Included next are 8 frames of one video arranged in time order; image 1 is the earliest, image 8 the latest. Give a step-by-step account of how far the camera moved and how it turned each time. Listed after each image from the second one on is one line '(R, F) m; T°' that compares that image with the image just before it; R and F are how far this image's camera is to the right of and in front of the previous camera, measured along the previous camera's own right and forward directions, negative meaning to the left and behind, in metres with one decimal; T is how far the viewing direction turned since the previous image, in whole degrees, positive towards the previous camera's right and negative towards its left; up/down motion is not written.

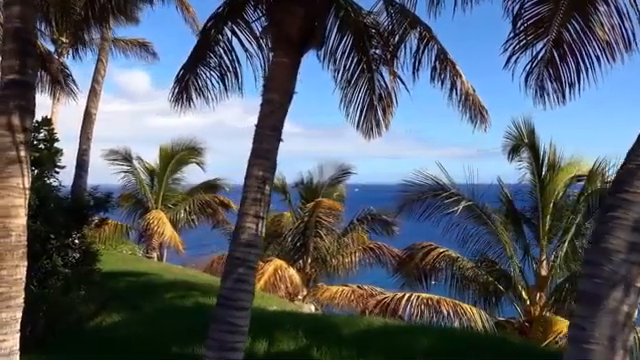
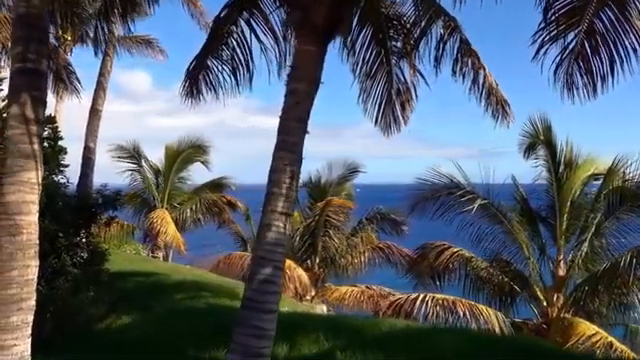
(-0.2, +0.3) m; 0°
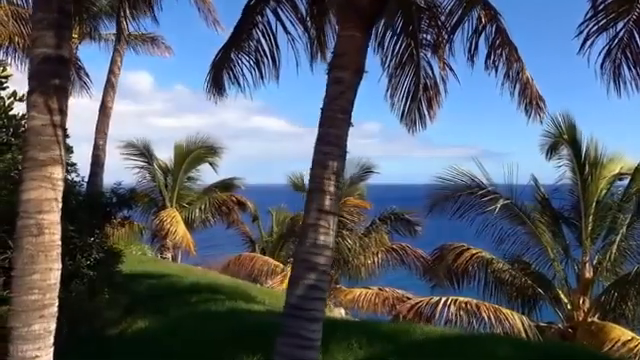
(-0.3, +0.4) m; 0°
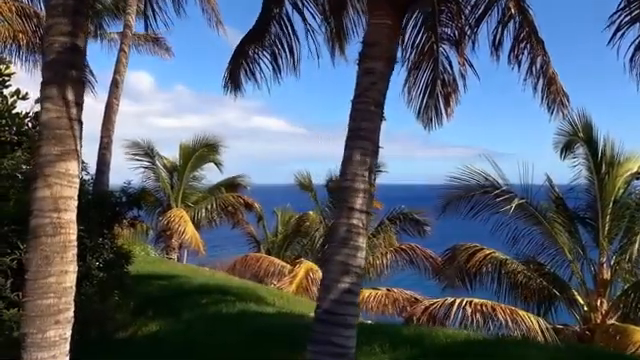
(-0.2, +0.3) m; 0°
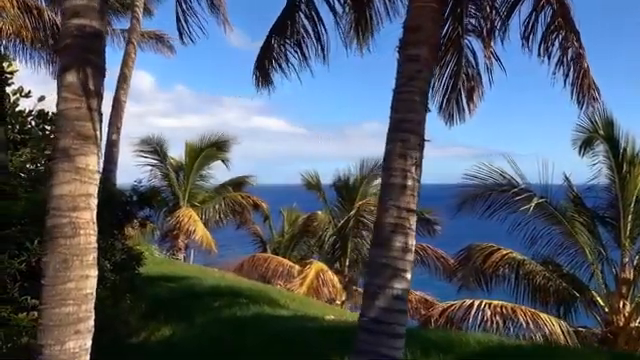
(-0.2, +0.3) m; 0°
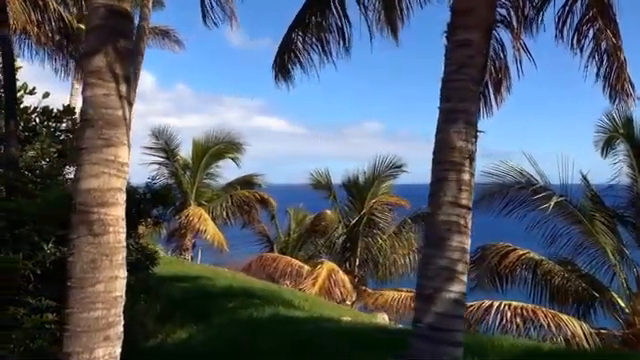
(-0.2, +0.3) m; 0°
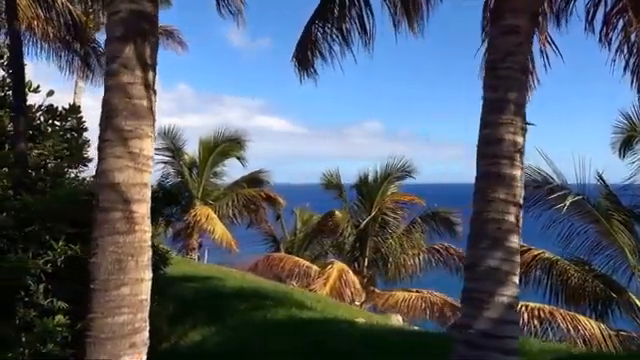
(-0.2, +0.2) m; 0°
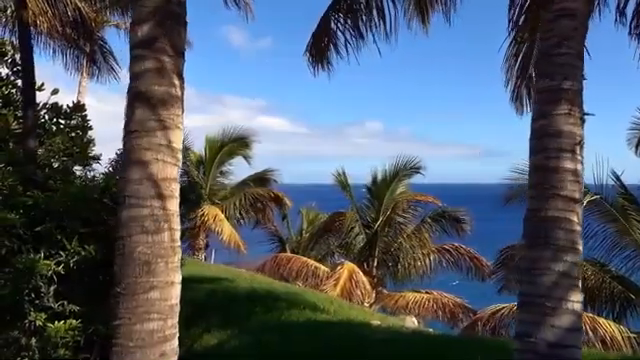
(-0.2, +0.2) m; 0°
